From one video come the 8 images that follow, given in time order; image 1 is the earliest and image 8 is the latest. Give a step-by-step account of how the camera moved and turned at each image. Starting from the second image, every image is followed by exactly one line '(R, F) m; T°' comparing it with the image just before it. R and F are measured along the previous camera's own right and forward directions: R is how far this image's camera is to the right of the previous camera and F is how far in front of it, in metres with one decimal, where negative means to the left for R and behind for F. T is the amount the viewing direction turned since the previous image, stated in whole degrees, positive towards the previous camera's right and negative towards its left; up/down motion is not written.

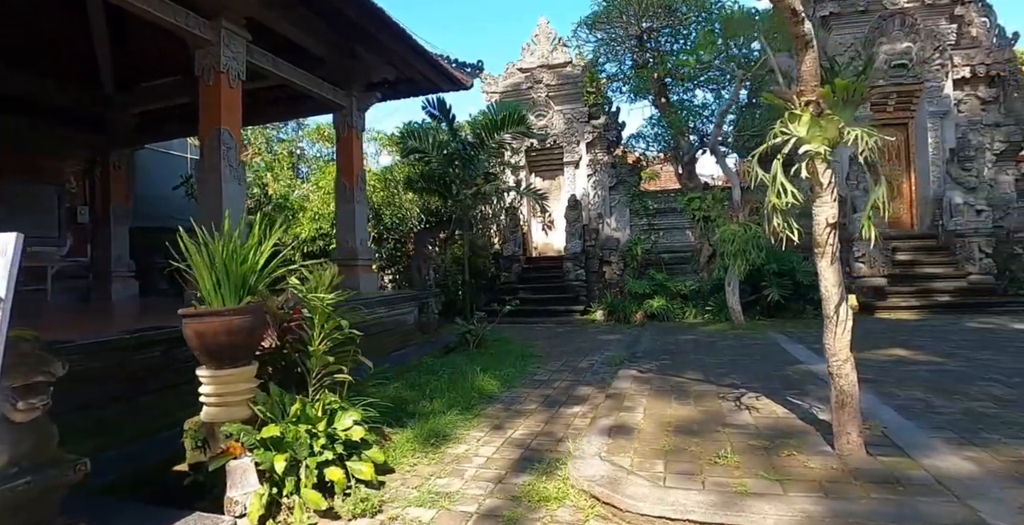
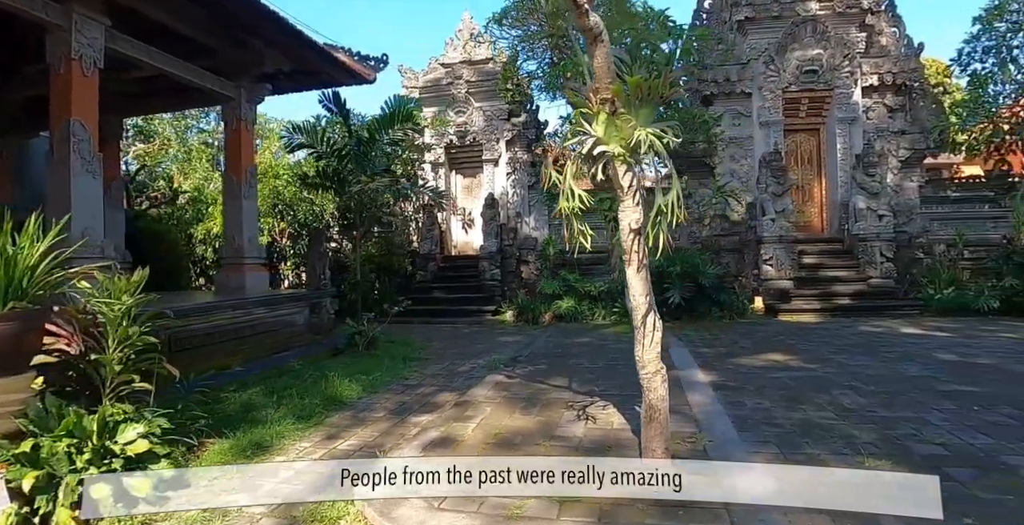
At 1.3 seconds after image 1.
(+1.0, +0.2) m; +3°
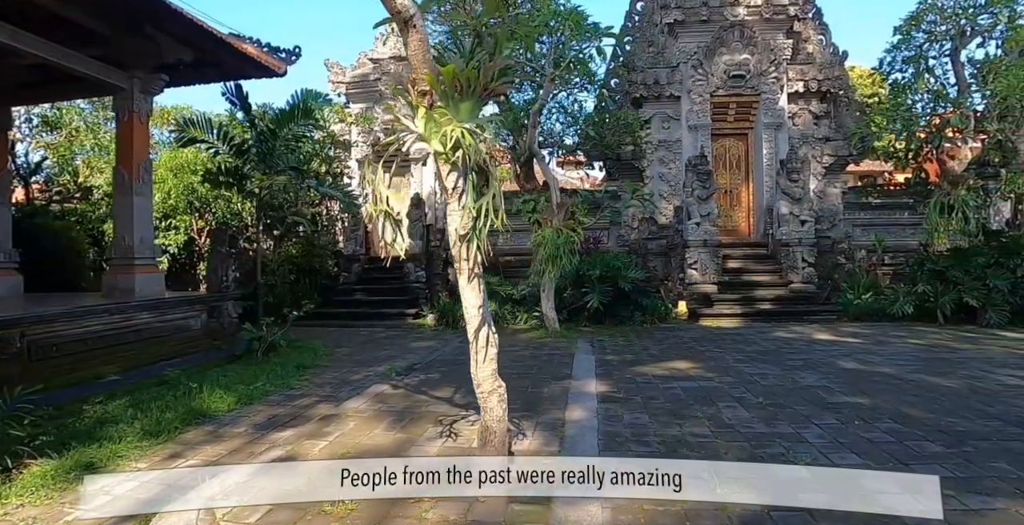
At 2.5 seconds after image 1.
(+0.7, +0.2) m; +3°
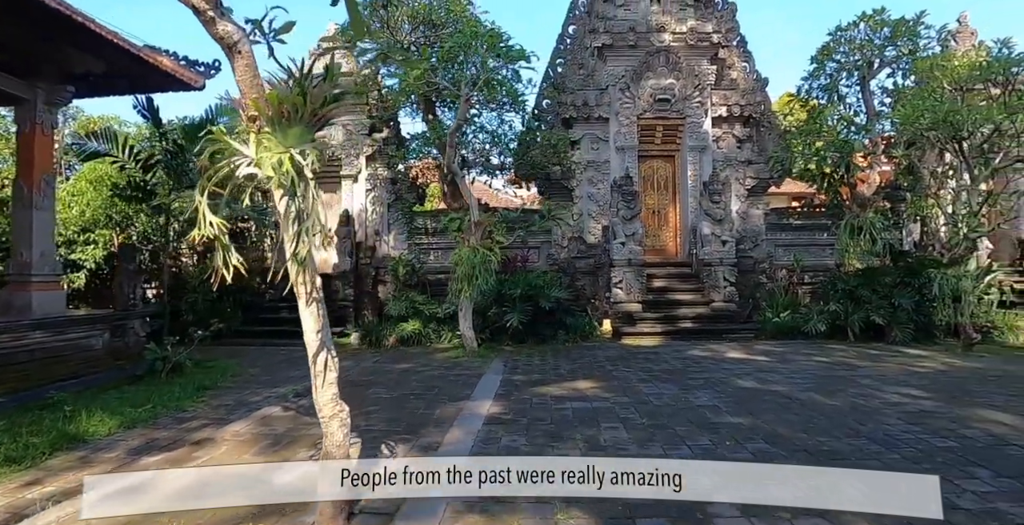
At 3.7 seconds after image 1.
(+0.6, 0.0) m; +3°
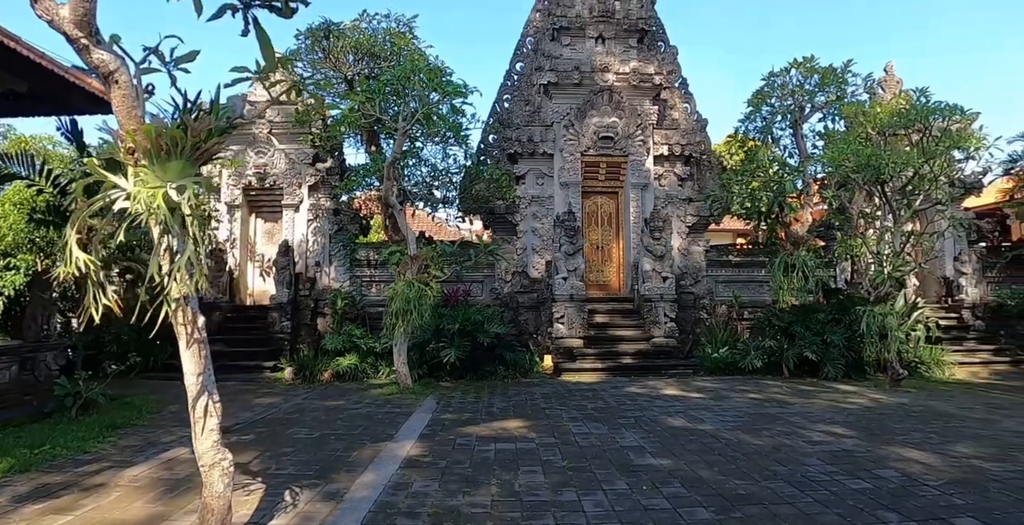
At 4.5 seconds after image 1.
(+0.3, 0.0) m; +4°
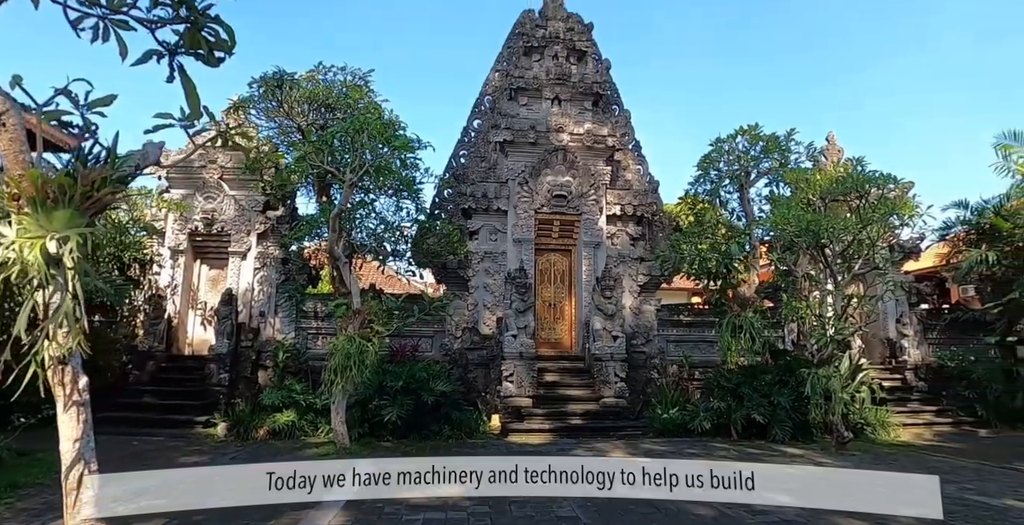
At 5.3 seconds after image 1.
(+0.2, +0.1) m; +3°
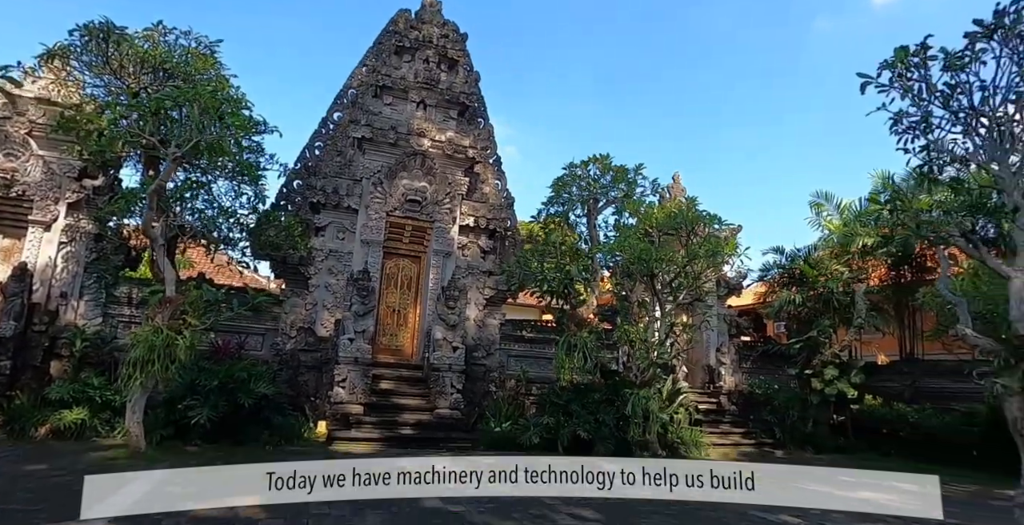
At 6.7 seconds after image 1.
(+0.4, 0.0) m; +12°
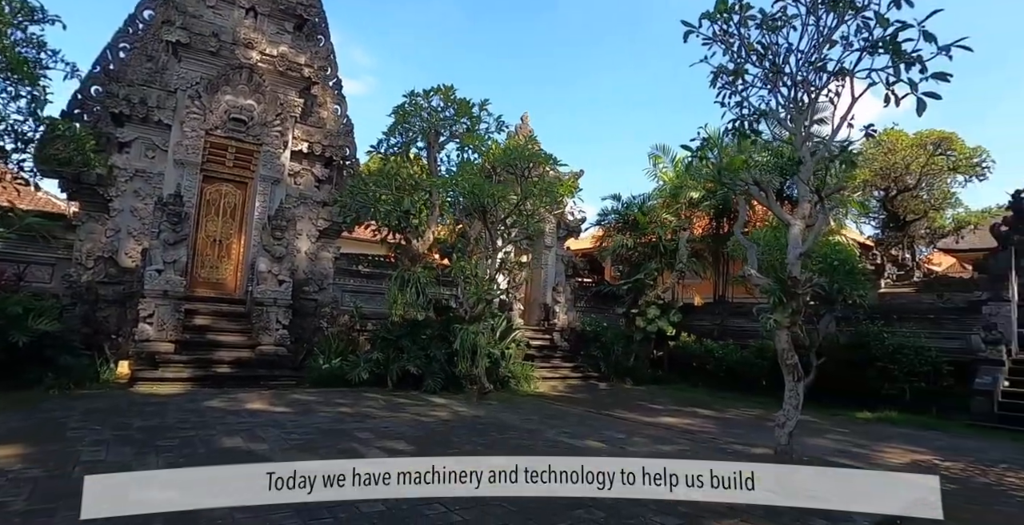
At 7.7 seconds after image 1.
(+0.4, +0.1) m; +13°
